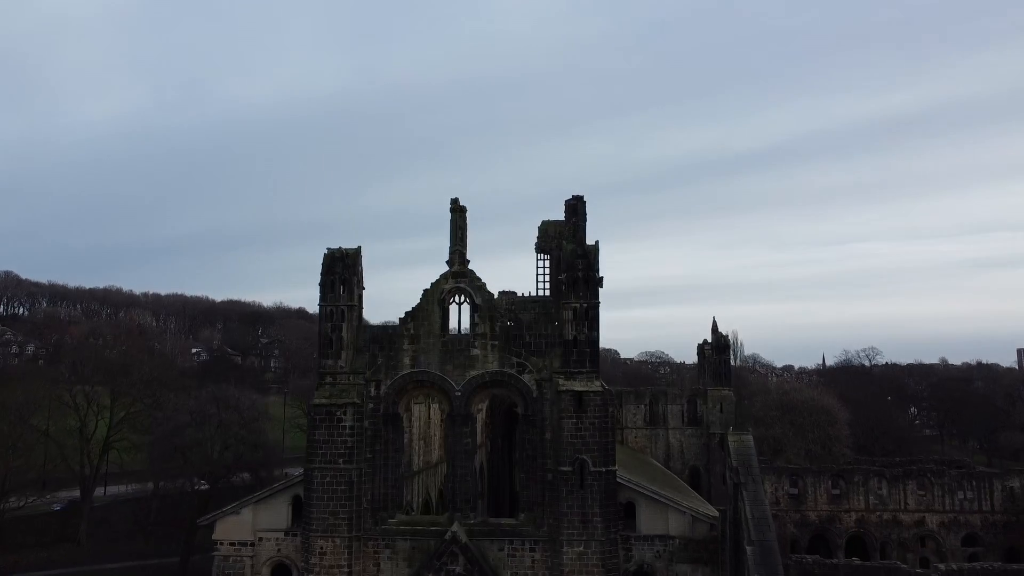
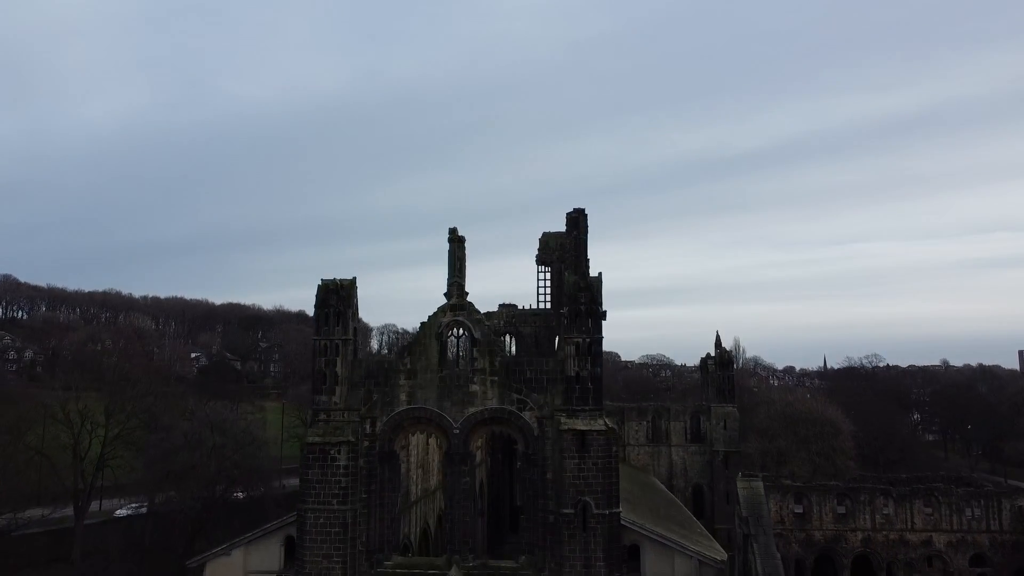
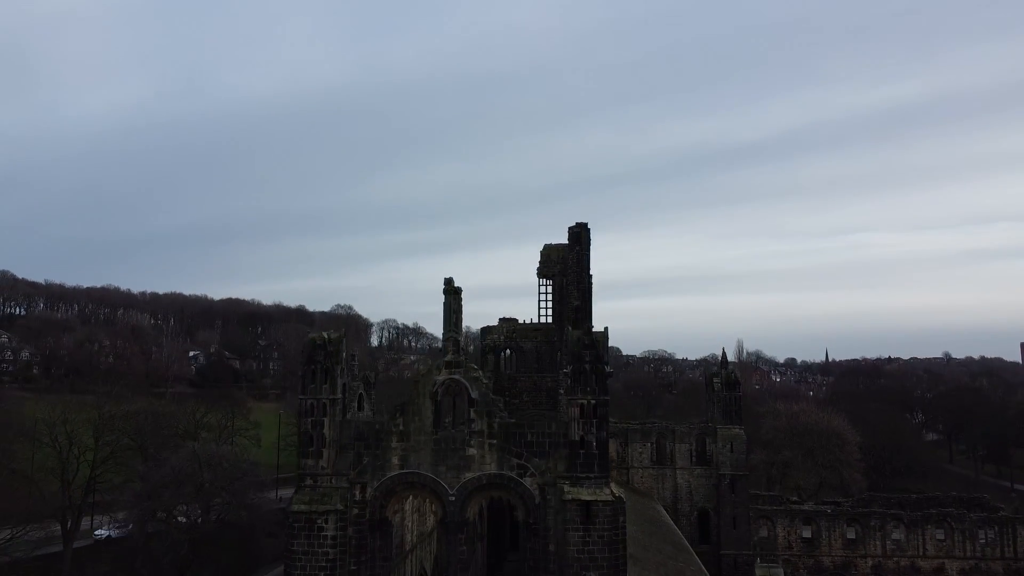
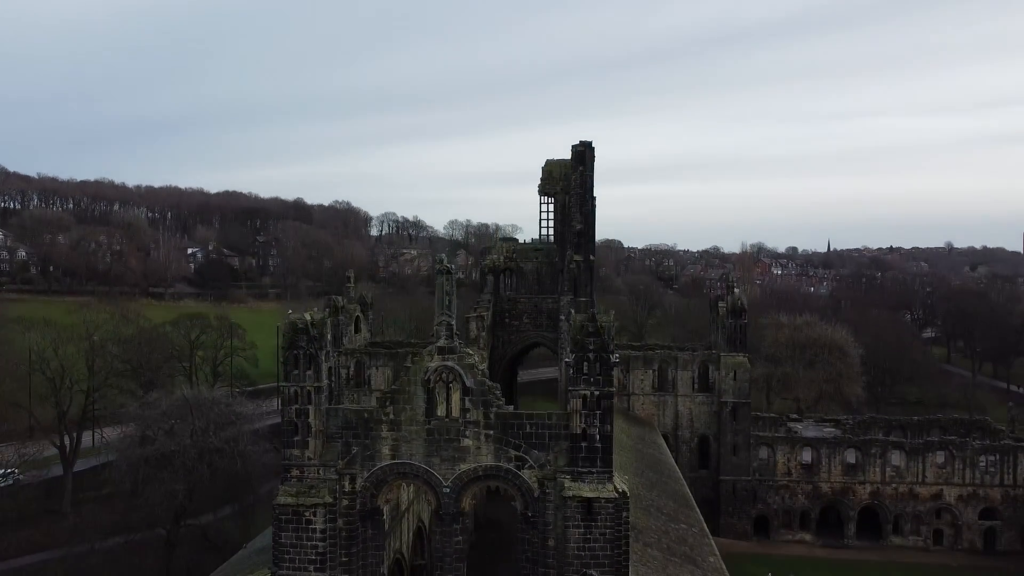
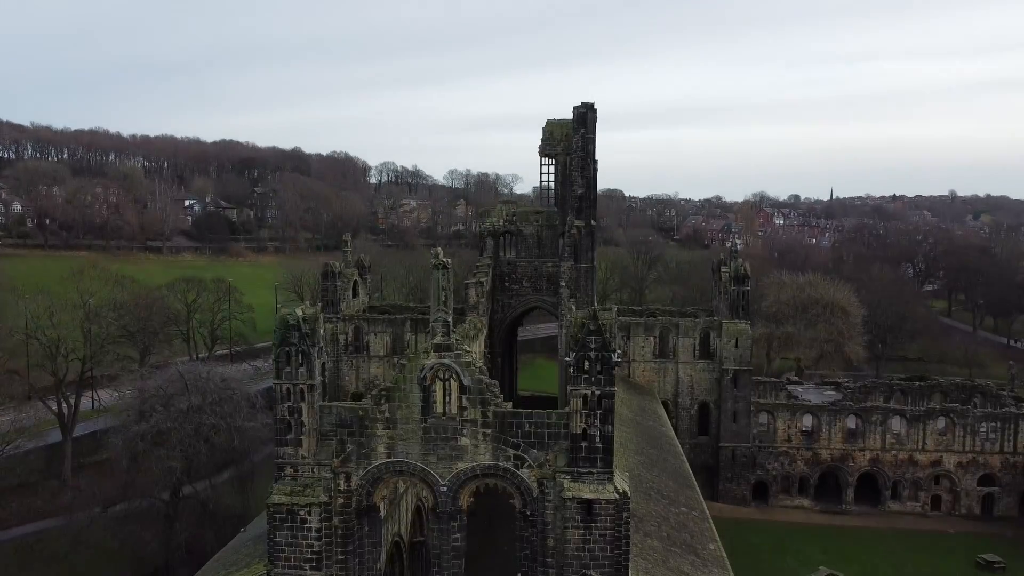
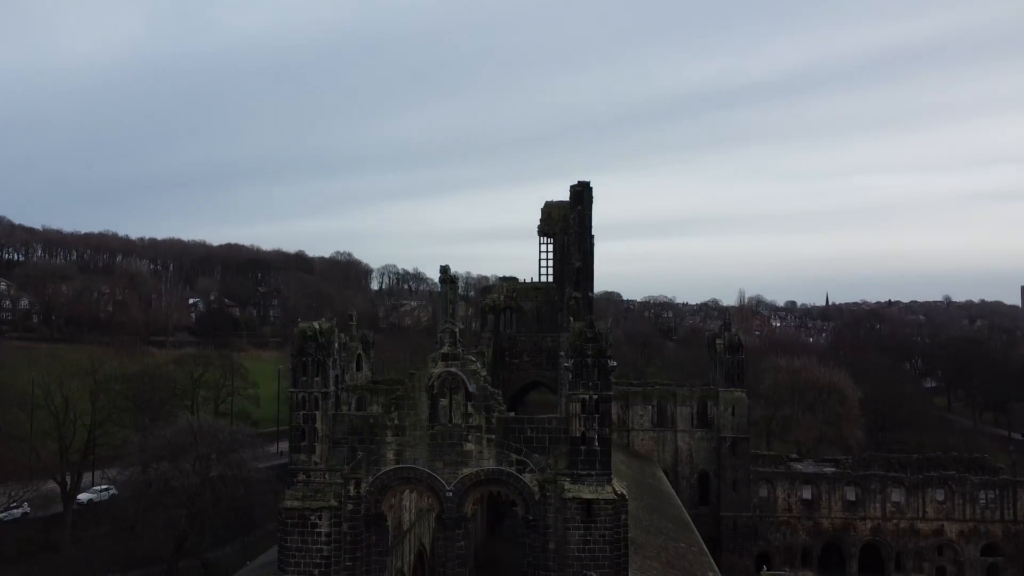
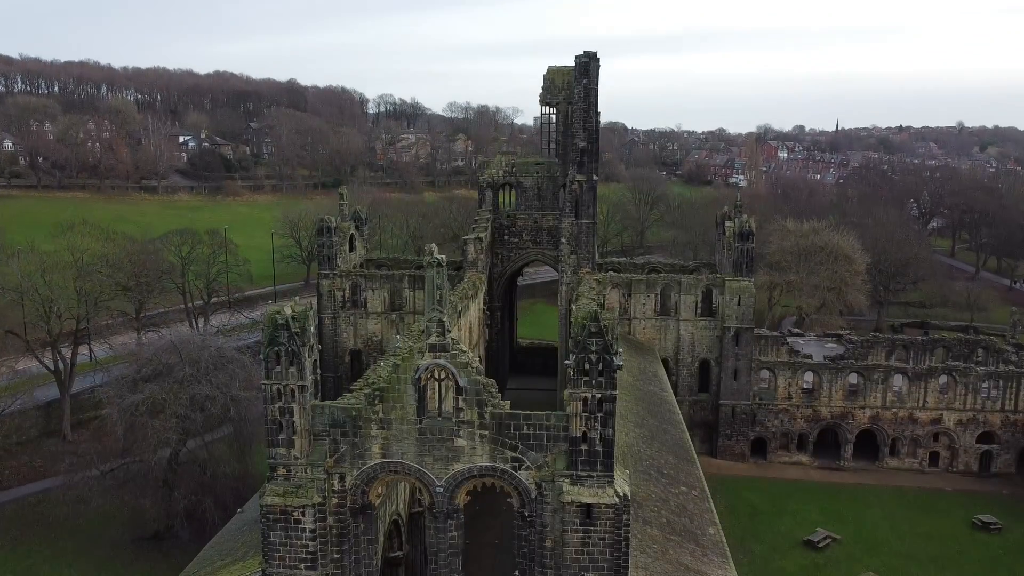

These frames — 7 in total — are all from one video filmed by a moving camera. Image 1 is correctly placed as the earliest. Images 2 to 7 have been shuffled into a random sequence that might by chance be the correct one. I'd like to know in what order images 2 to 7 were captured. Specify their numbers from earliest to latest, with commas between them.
2, 3, 6, 4, 5, 7
